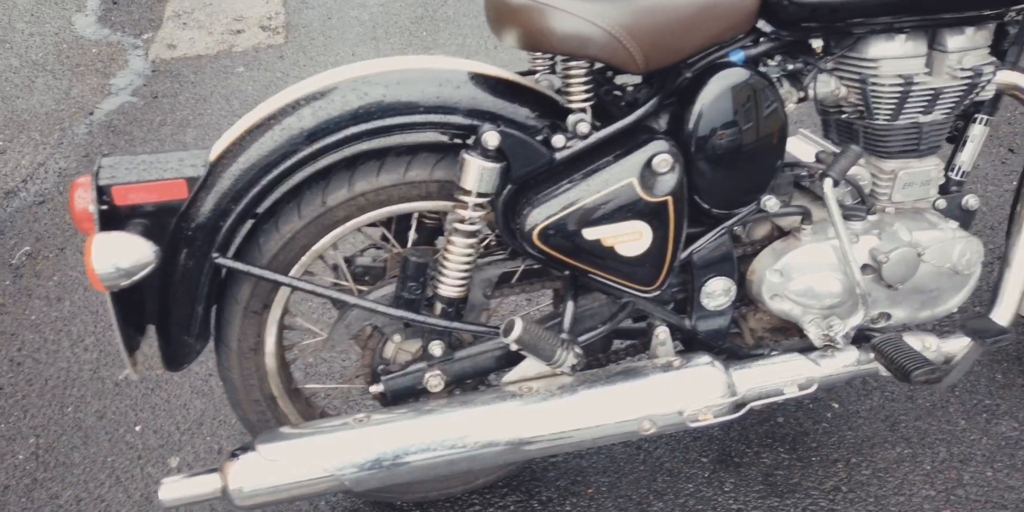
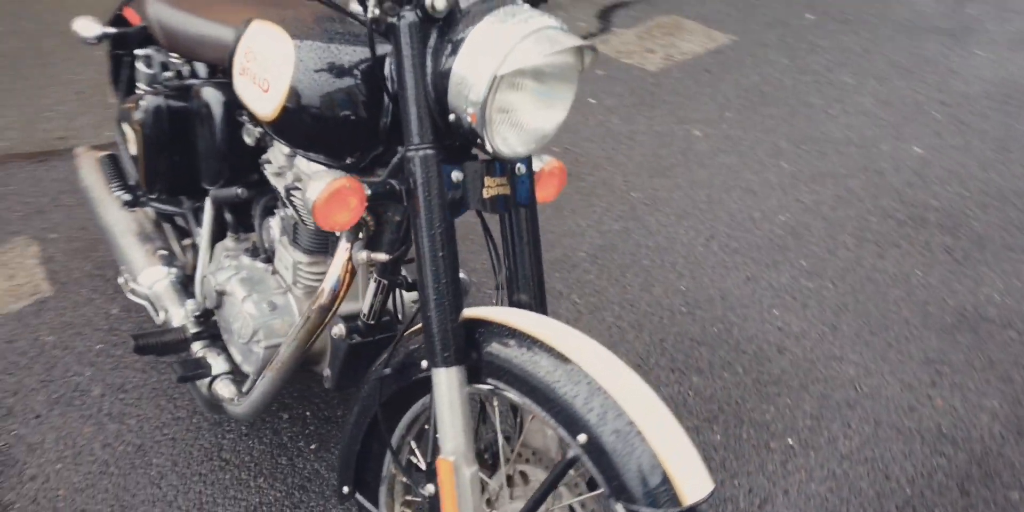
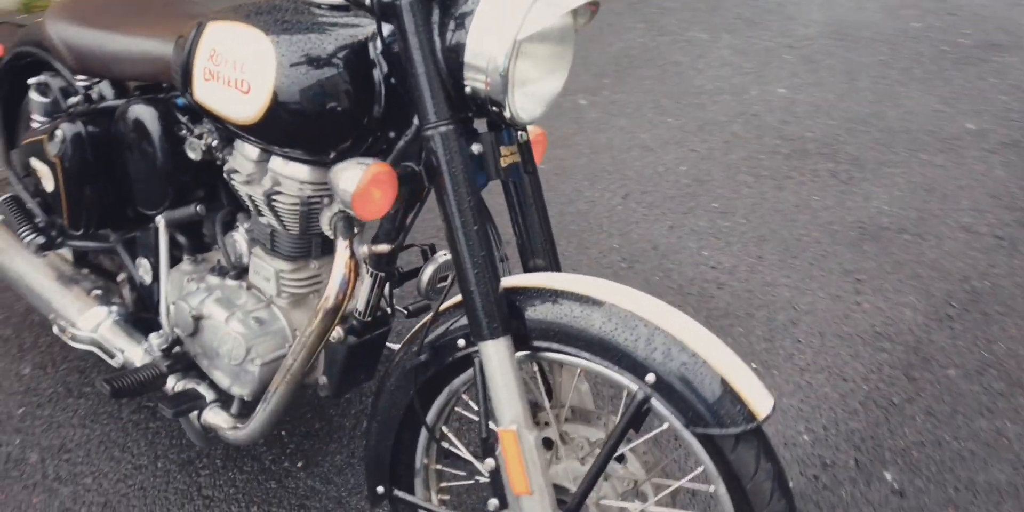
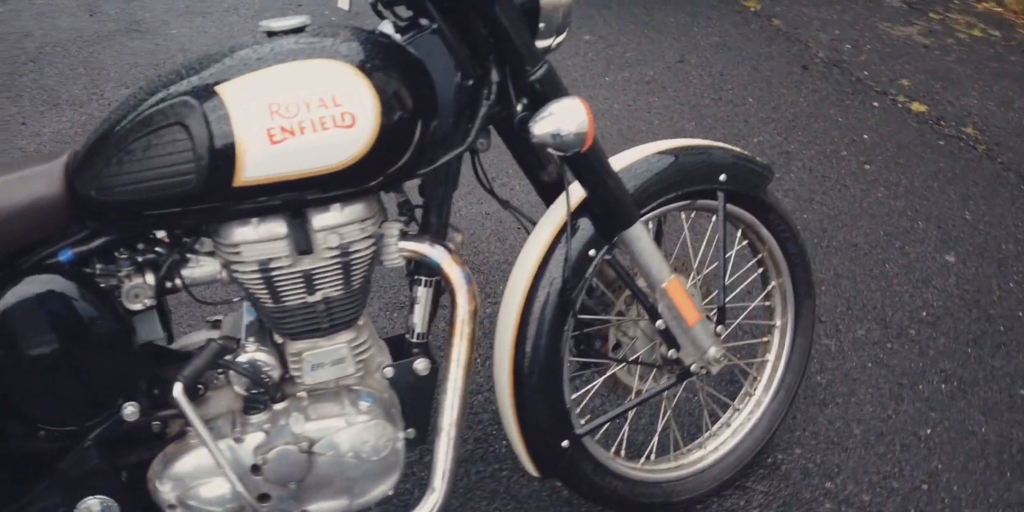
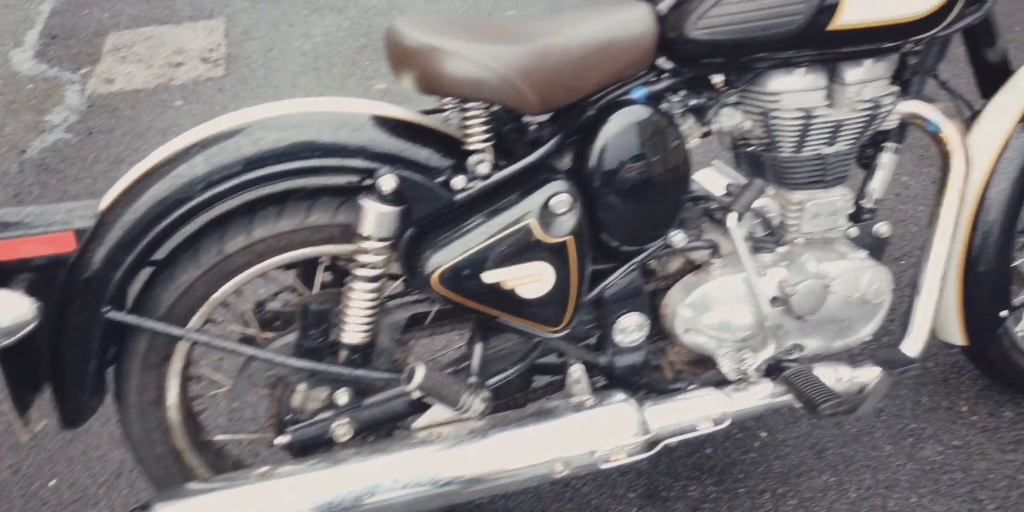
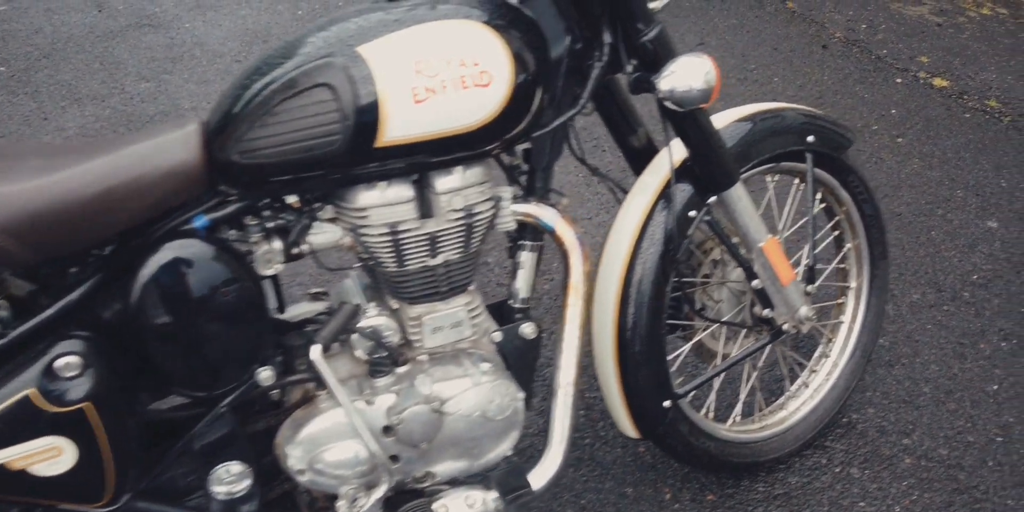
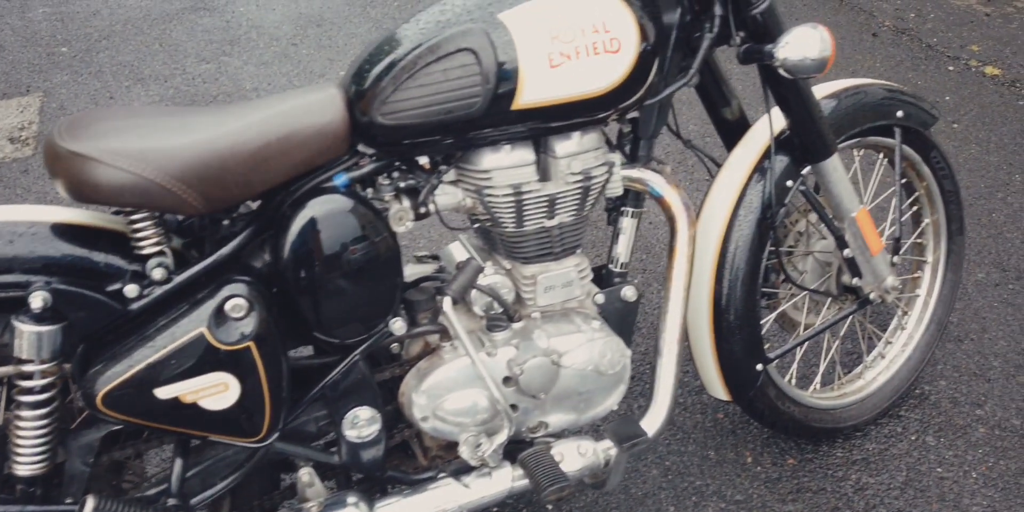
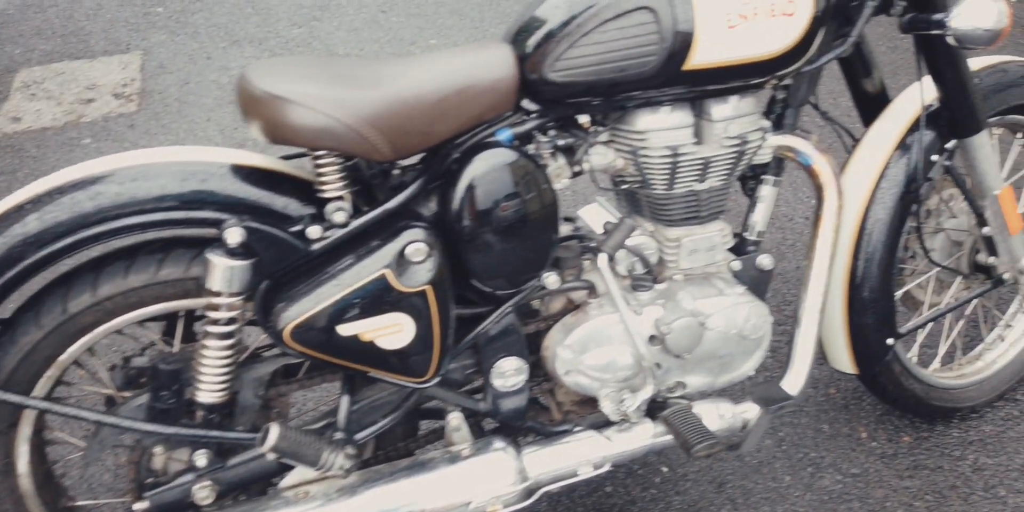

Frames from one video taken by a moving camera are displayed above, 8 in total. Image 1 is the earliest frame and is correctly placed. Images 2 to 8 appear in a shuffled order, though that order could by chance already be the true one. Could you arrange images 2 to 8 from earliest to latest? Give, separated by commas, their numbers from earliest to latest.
5, 8, 7, 6, 4, 3, 2
